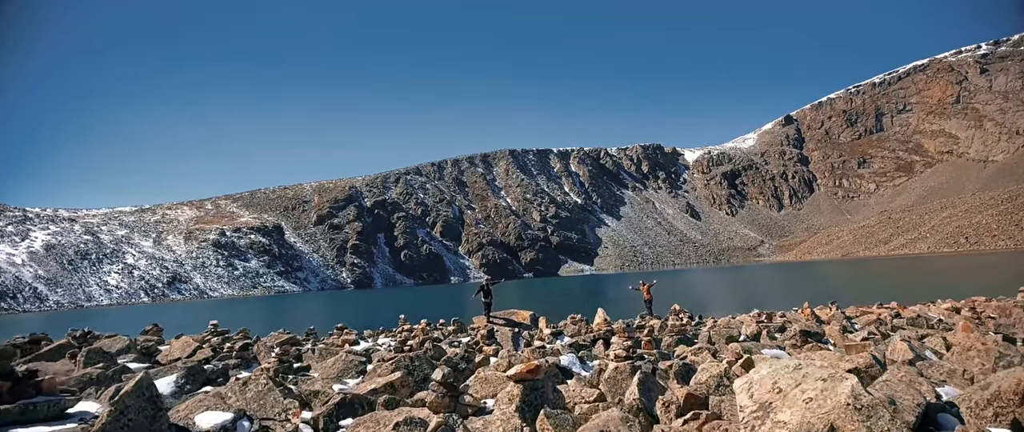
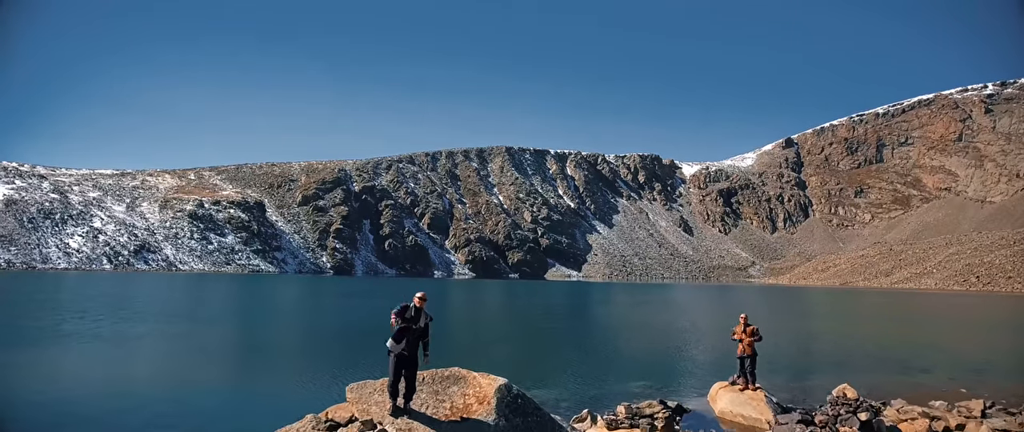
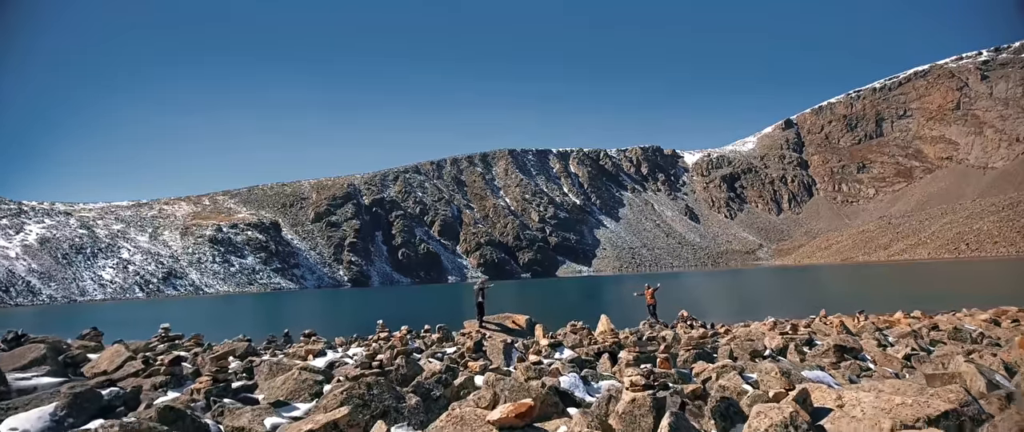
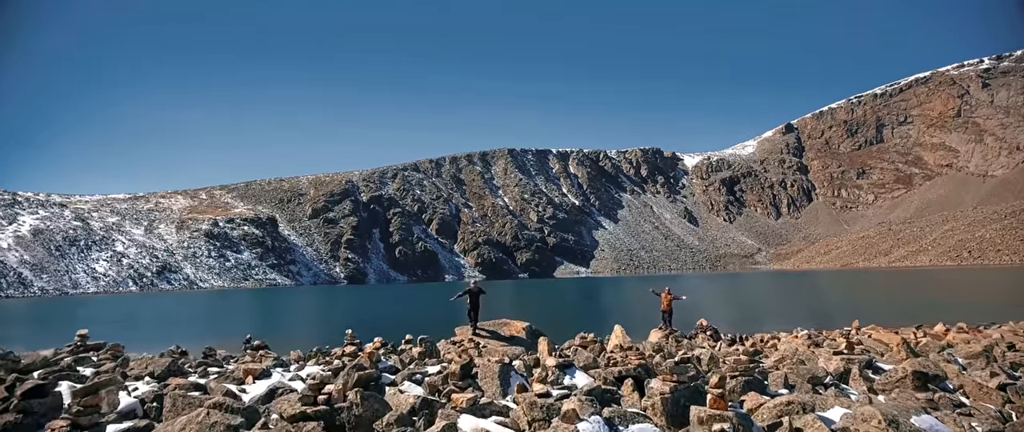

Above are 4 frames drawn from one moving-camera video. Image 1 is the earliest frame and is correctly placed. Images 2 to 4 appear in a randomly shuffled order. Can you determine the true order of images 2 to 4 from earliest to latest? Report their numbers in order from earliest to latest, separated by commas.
3, 4, 2
